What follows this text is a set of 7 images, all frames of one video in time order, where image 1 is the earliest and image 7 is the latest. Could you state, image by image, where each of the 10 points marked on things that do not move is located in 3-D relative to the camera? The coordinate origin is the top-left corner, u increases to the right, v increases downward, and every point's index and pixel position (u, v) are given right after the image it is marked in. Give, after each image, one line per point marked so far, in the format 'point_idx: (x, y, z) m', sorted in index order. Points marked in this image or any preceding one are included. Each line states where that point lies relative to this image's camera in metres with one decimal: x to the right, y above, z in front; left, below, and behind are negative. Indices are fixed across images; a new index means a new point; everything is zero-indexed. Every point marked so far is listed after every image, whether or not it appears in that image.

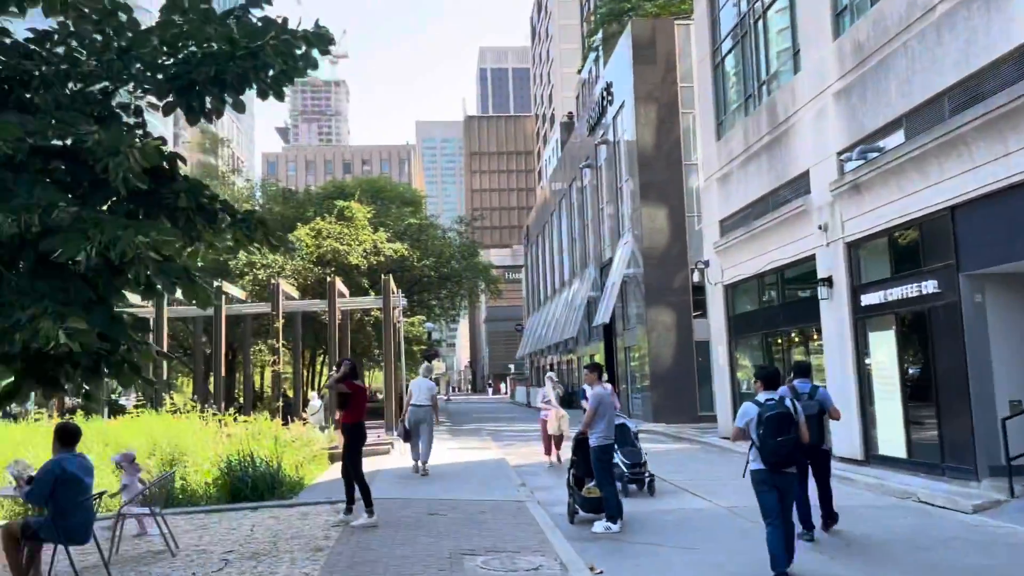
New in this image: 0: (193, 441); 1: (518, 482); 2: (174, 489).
0: (-4.9, -2.4, +13.0) m
1: (+0.1, -2.8, +12.1) m
2: (-4.5, -2.7, +11.1) m
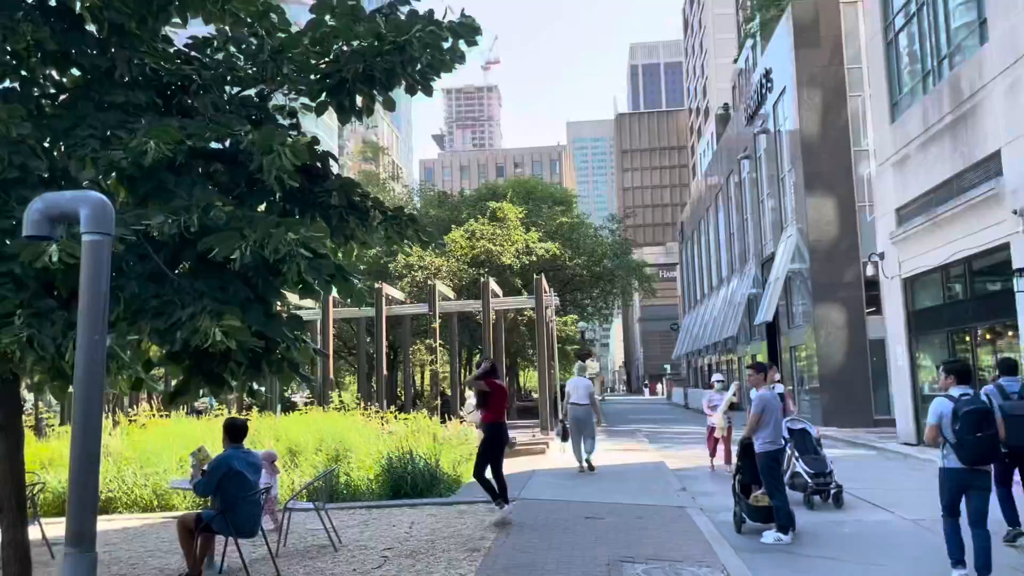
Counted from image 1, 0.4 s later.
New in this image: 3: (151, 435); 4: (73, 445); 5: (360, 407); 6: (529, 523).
0: (-2.5, -2.4, +13.4) m
1: (+2.3, -2.8, +11.6) m
2: (-2.4, -2.7, +11.4) m
3: (-5.6, -2.3, +12.9) m
4: (-1.7, -0.6, +3.2) m
5: (-3.3, -2.5, +17.9) m
6: (+0.2, -2.5, +8.9) m
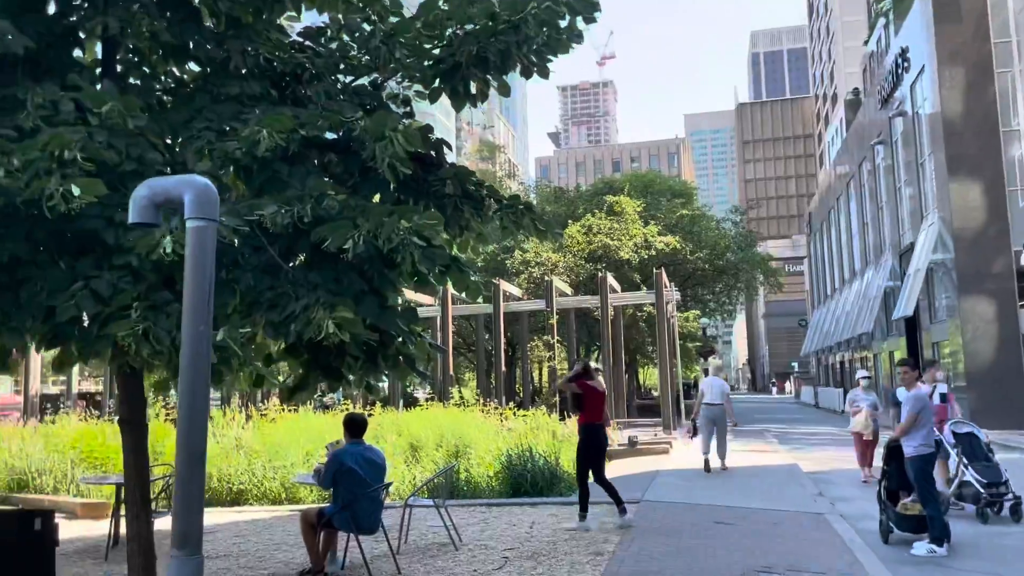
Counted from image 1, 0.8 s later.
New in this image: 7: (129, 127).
0: (-0.6, -2.3, +13.3) m
1: (+3.9, -2.7, +10.9) m
2: (-0.7, -2.6, +11.4) m
3: (-3.7, -2.2, +13.3) m
4: (-1.2, -0.6, +3.1) m
5: (-0.7, -2.5, +17.8) m
6: (+1.4, -2.4, +8.5) m
7: (-1.8, +0.7, +3.8) m
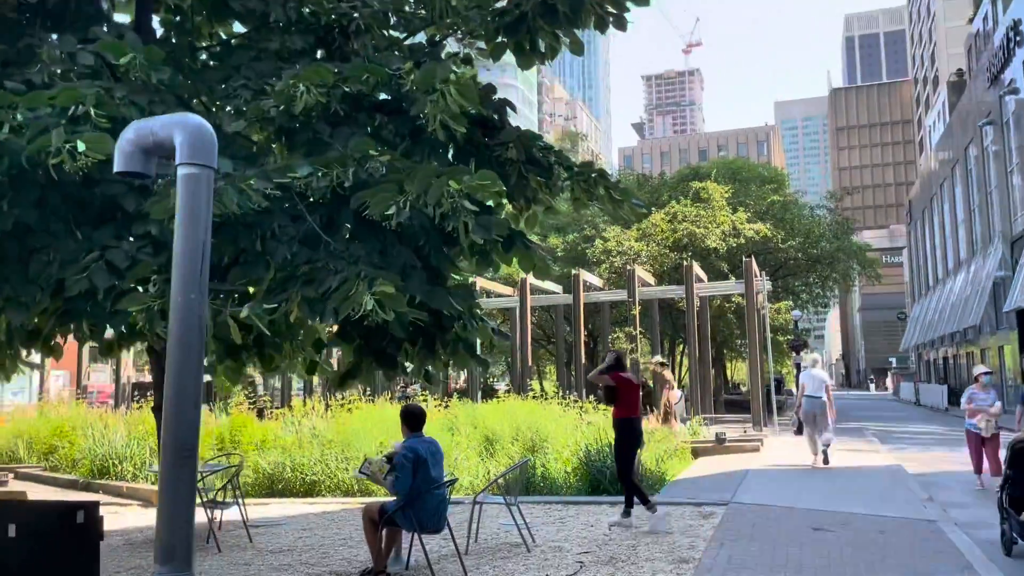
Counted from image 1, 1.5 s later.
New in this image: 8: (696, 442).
0: (+0.6, -2.1, +12.8) m
1: (+4.9, -2.5, +9.9) m
2: (+0.3, -2.4, +10.9) m
3: (-2.5, -2.1, +13.1) m
4: (-1.0, -0.5, +2.7) m
5: (+1.0, -2.2, +17.3) m
6: (+2.1, -2.3, +7.8) m
7: (-1.5, +0.8, +3.5) m
8: (+3.3, -2.7, +14.9) m
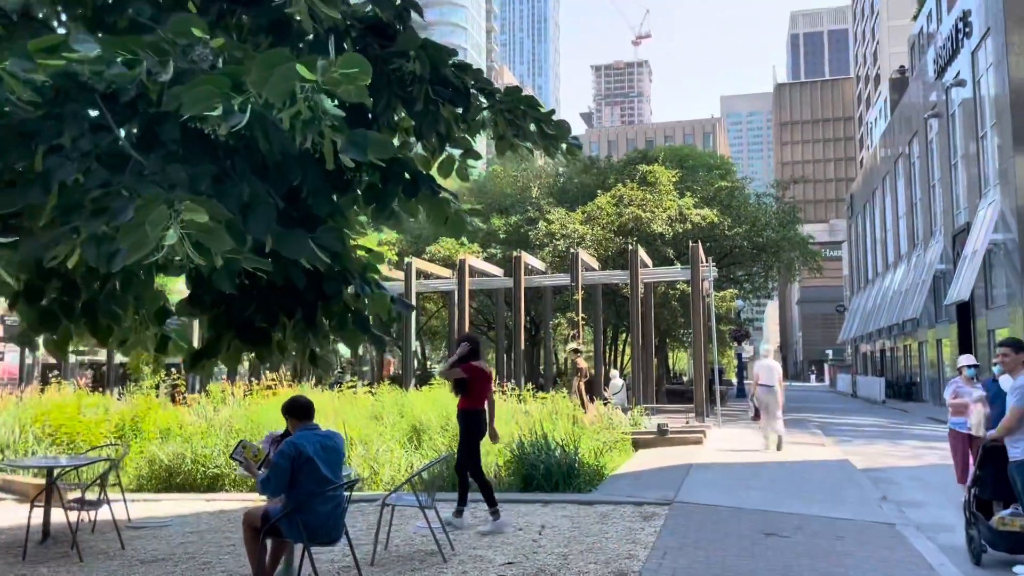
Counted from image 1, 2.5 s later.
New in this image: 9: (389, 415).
0: (-0.4, -1.8, +11.8) m
1: (+4.1, -2.3, +9.3) m
2: (-0.6, -2.2, +9.9) m
3: (-3.5, -1.7, +11.9) m
4: (-1.3, -0.3, +1.7) m
5: (-0.3, -1.9, +16.4) m
6: (+1.5, -2.1, +7.0) m
7: (-1.8, +1.1, +2.4) m
8: (+2.1, -2.5, +14.2) m
9: (-1.8, -1.9, +12.2) m
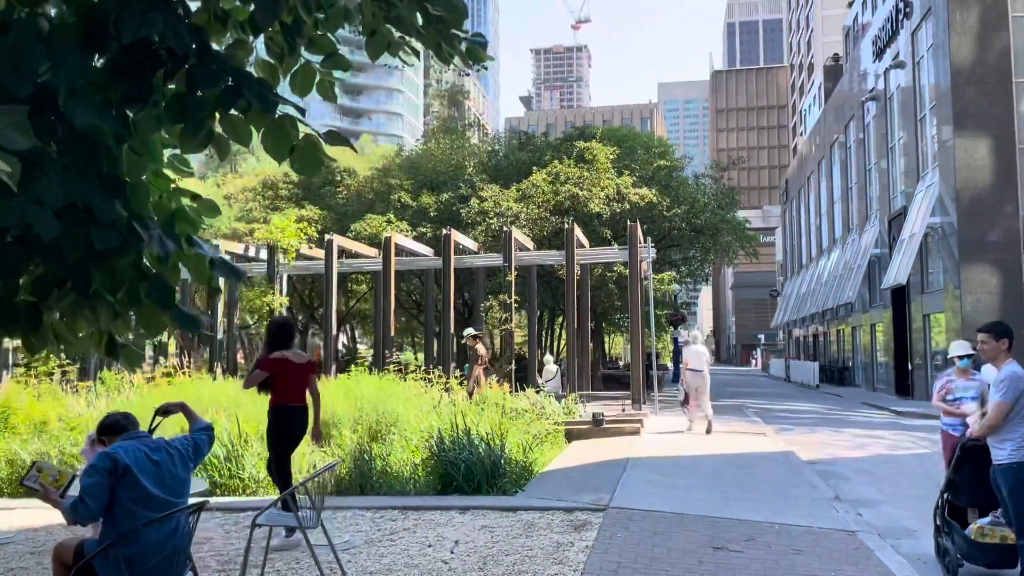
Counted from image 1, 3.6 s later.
0: (-1.4, -1.5, +10.7) m
1: (+3.2, -2.1, +8.5) m
2: (-1.4, -1.9, +8.8) m
3: (-4.5, -1.4, +10.5) m
4: (-1.6, -0.2, +0.4) m
5: (-1.7, -1.5, +15.2) m
6: (+0.8, -1.9, +6.0) m
7: (-2.1, +1.2, +1.1) m
8: (+0.9, -2.1, +13.2) m
9: (-2.8, -1.5, +10.9) m
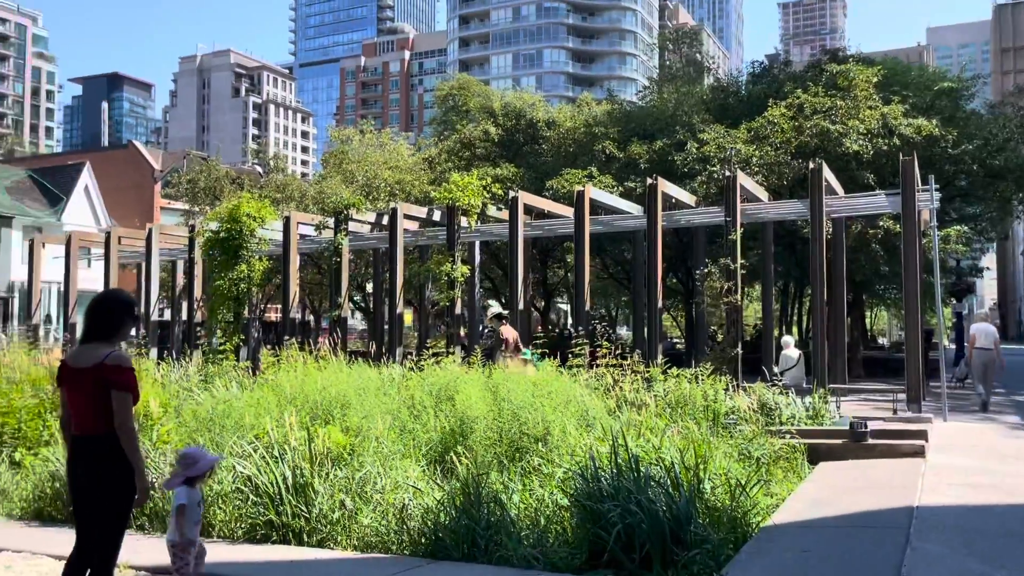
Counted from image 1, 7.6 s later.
0: (+0.4, -1.1, +7.5) m
1: (+4.2, -1.7, +4.1) m
2: (-0.2, -1.6, +5.7) m
3: (-2.6, -1.0, +8.2) m
4: (-2.7, -0.1, -2.3) m
5: (+1.4, -1.0, +11.9) m
6: (+1.2, -1.6, +2.4) m
7: (-3.0, +1.2, -1.6) m
8: (+3.4, -1.6, +9.3) m
9: (-0.9, -1.2, +8.2) m
